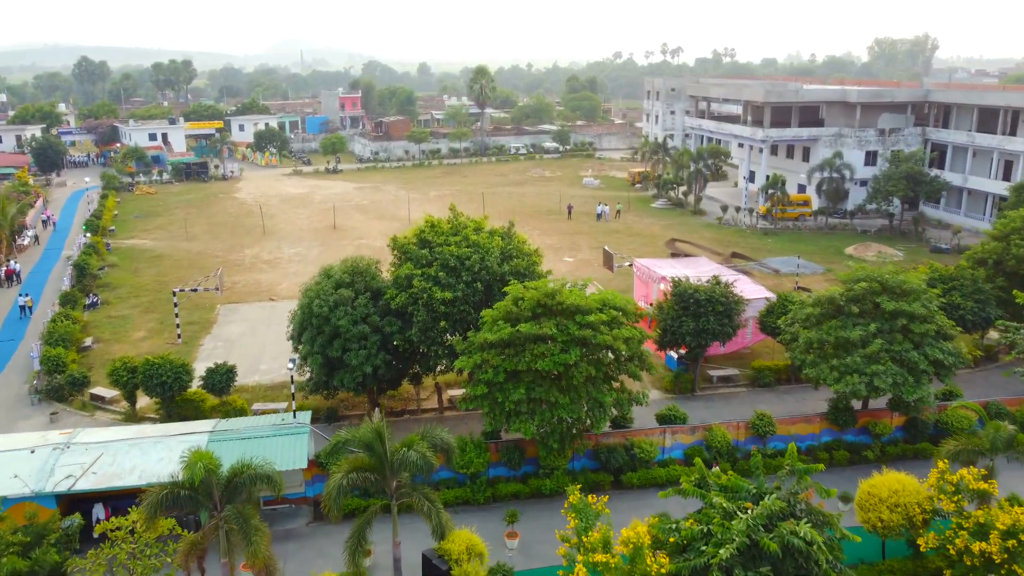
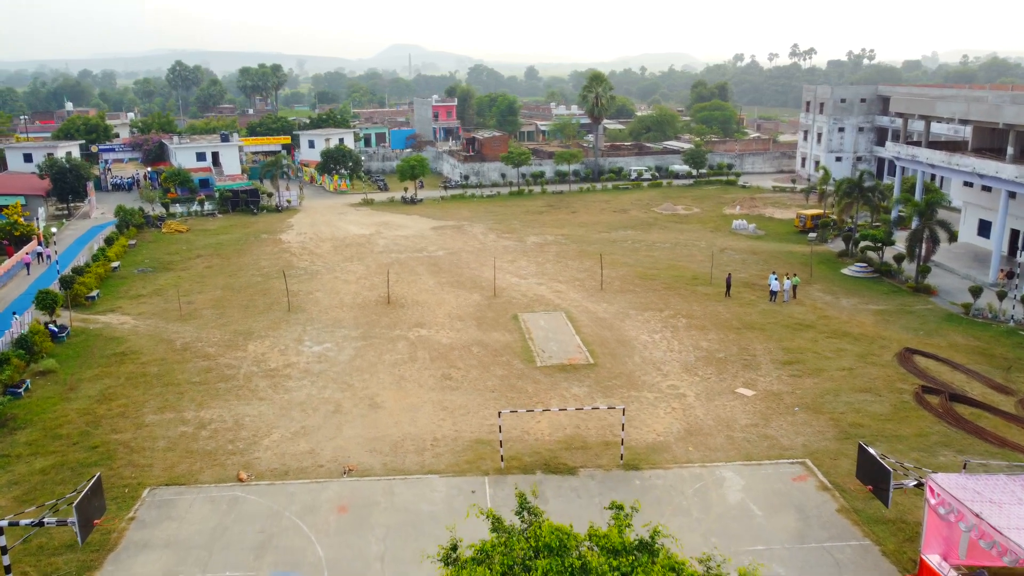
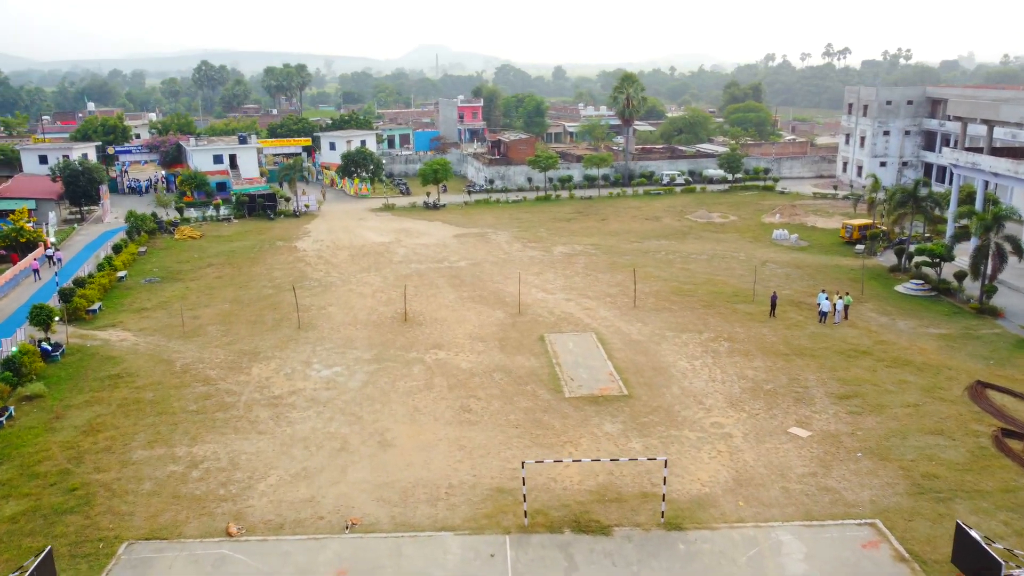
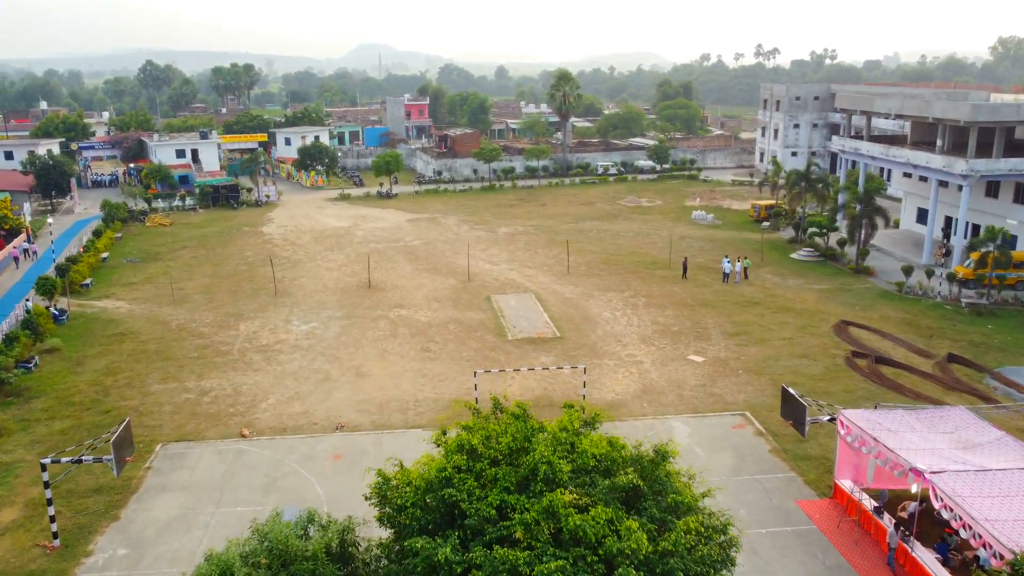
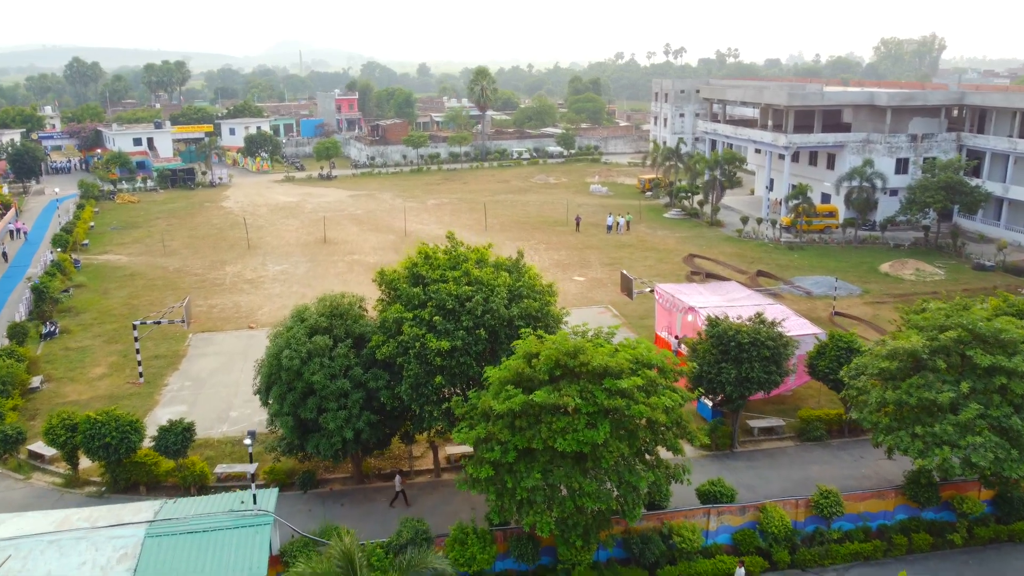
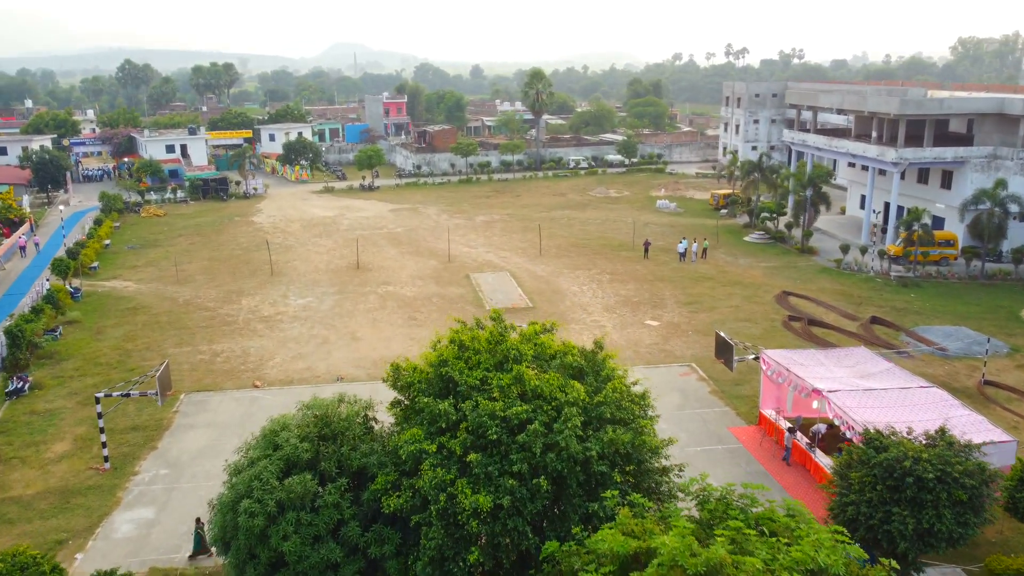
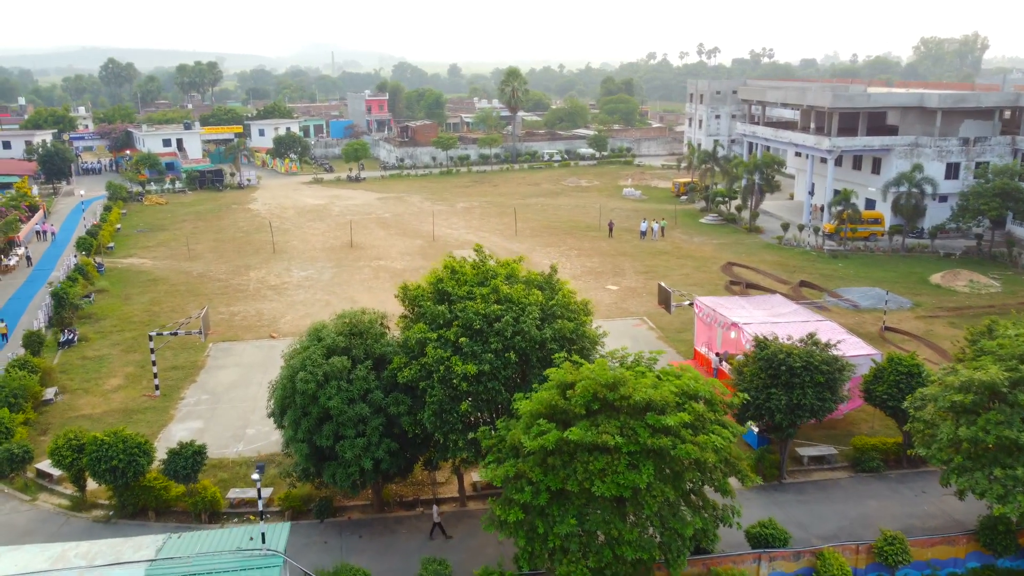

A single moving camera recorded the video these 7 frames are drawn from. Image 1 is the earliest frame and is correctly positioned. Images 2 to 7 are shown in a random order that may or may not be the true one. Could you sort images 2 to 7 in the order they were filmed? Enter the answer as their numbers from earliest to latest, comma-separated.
5, 7, 6, 4, 2, 3
